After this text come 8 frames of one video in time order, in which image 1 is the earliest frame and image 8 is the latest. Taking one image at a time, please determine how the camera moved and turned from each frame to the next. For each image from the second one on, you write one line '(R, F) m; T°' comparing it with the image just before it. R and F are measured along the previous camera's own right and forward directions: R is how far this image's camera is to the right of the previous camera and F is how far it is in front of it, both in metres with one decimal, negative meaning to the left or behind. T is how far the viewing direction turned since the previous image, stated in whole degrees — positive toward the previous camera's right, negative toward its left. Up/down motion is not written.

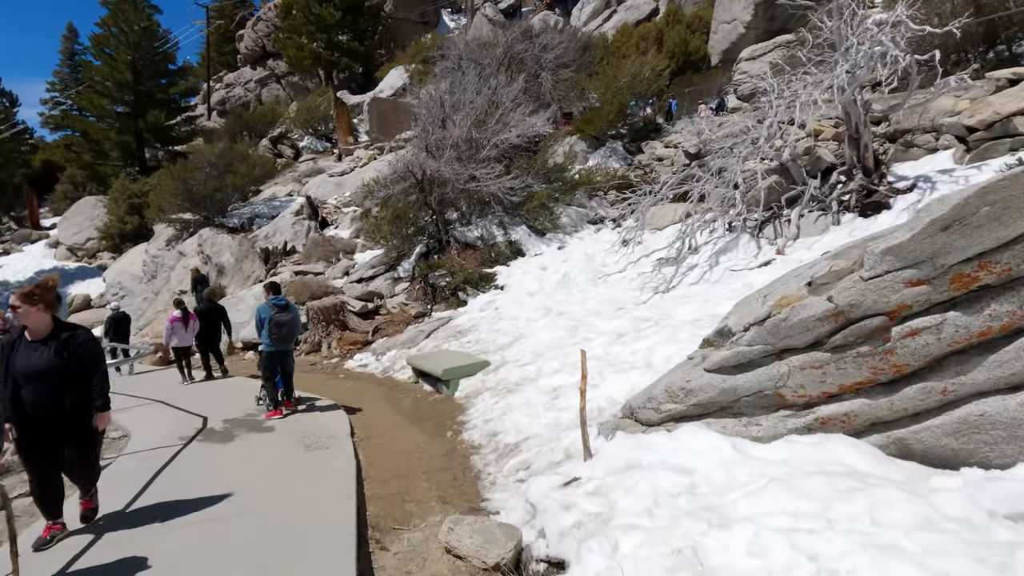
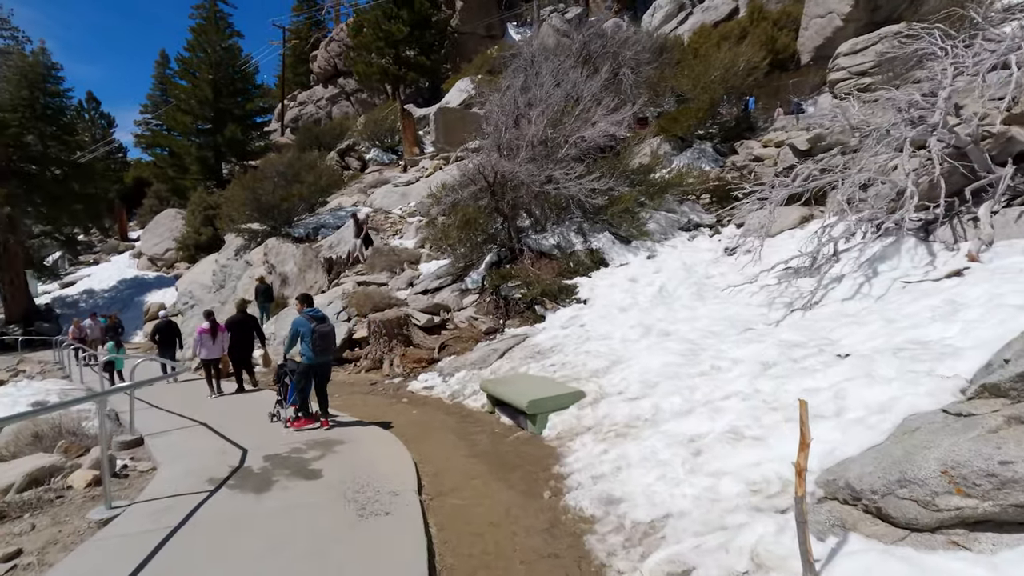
(-0.5, +1.4) m; -6°
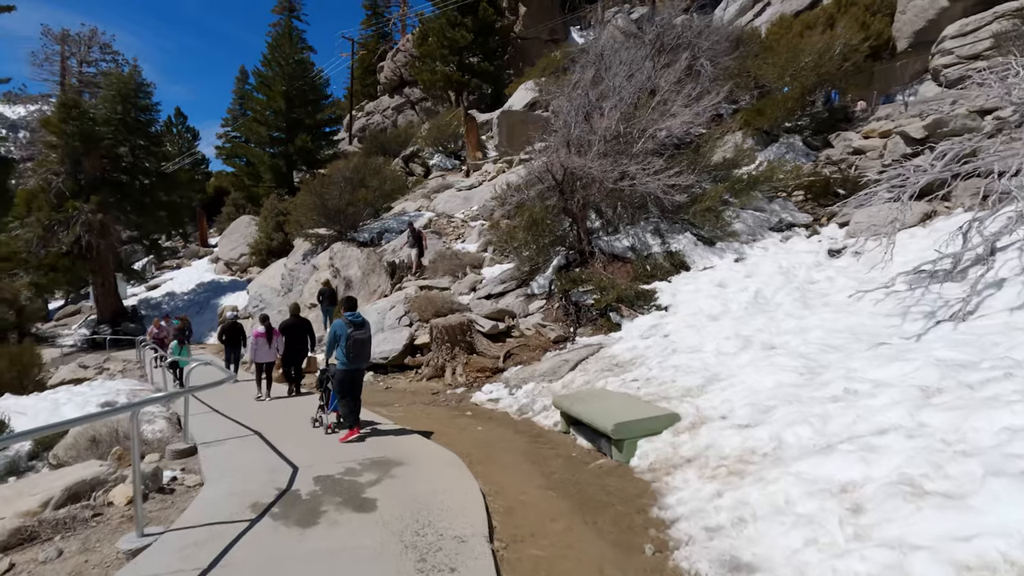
(-0.2, +0.8) m; -6°
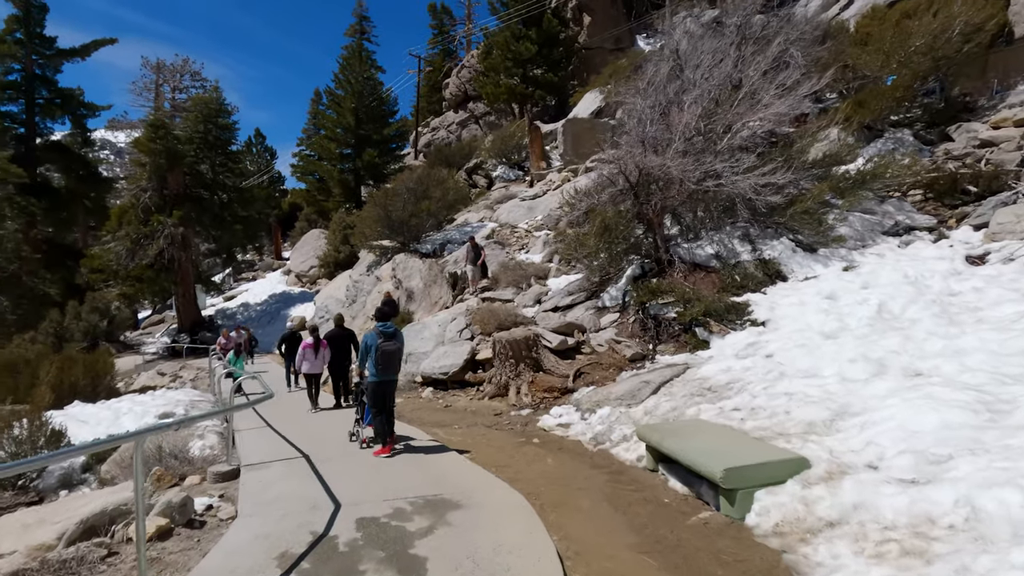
(-0.2, +0.9) m; -7°
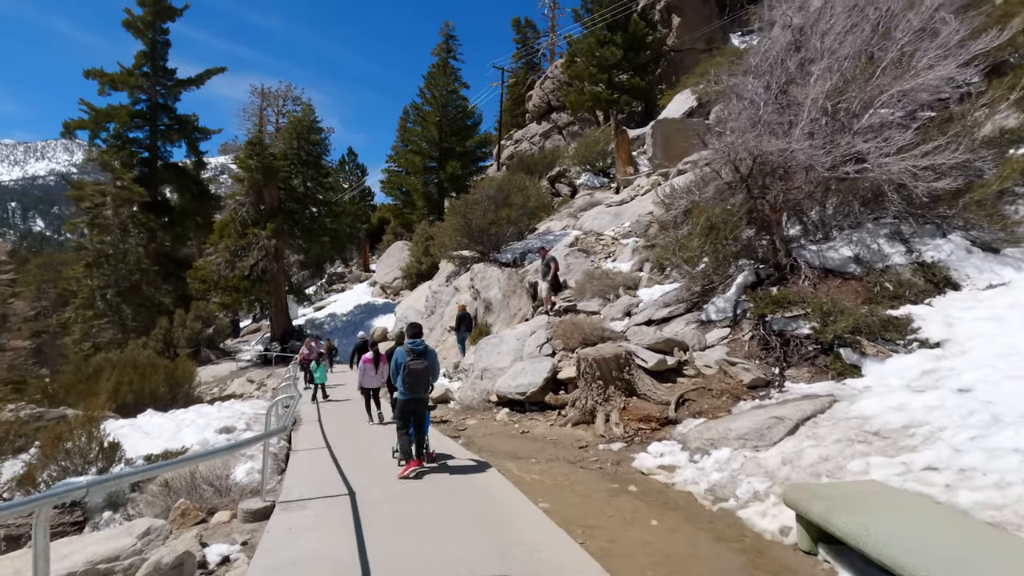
(-0.1, +1.3) m; -9°
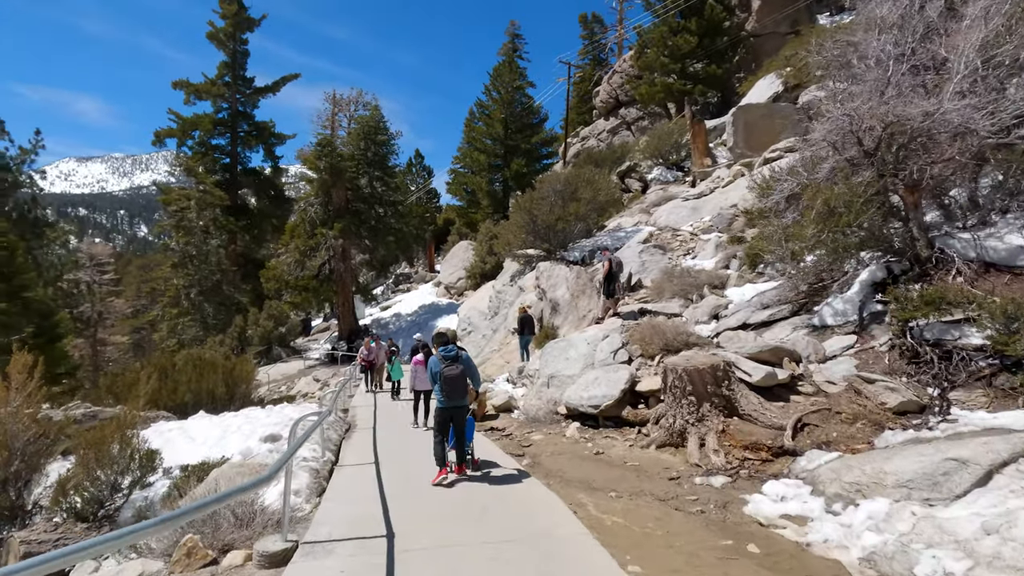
(-0.1, +1.1) m; -7°
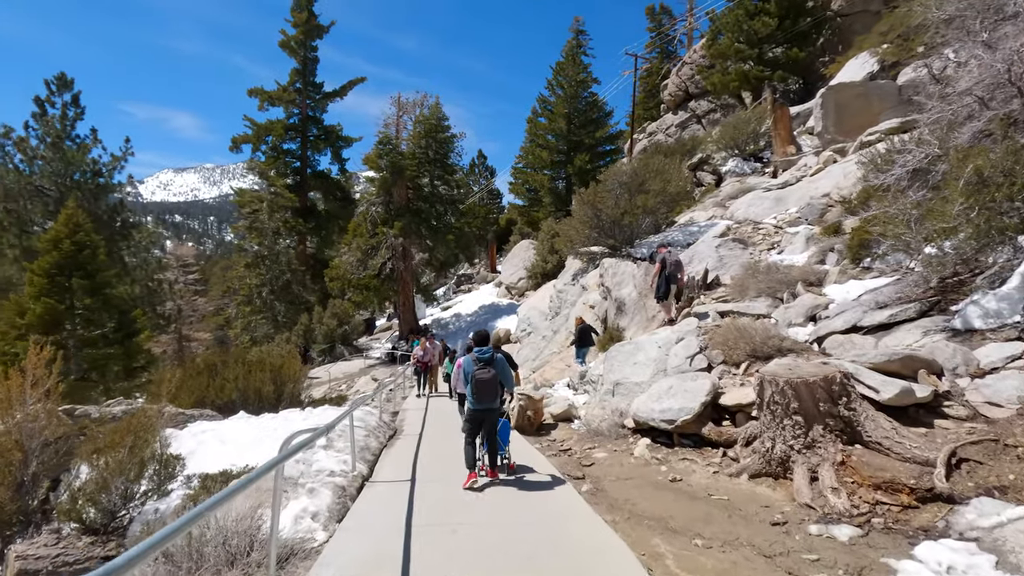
(+0.1, +1.1) m; -7°
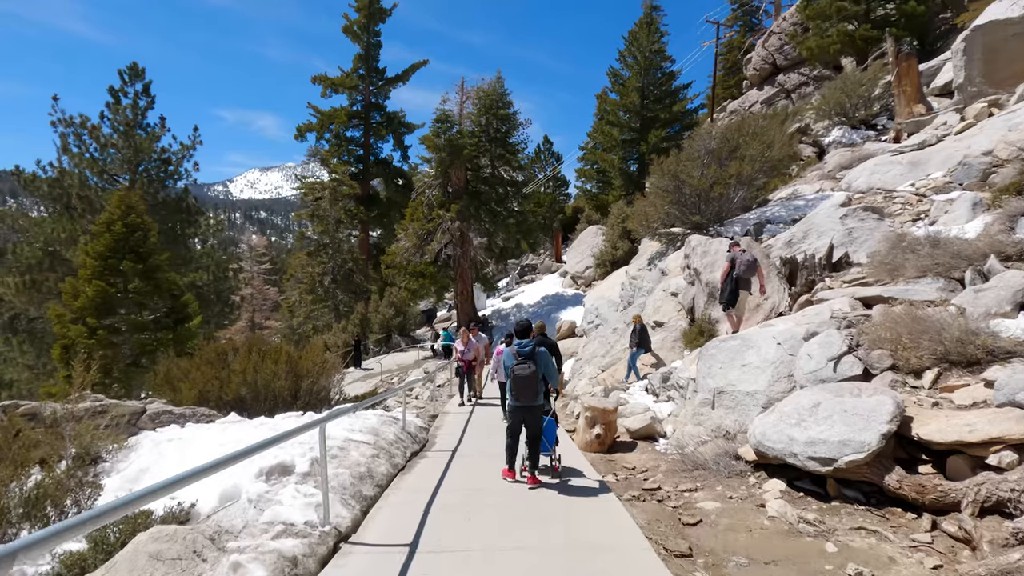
(0.0, +2.4) m; -7°
